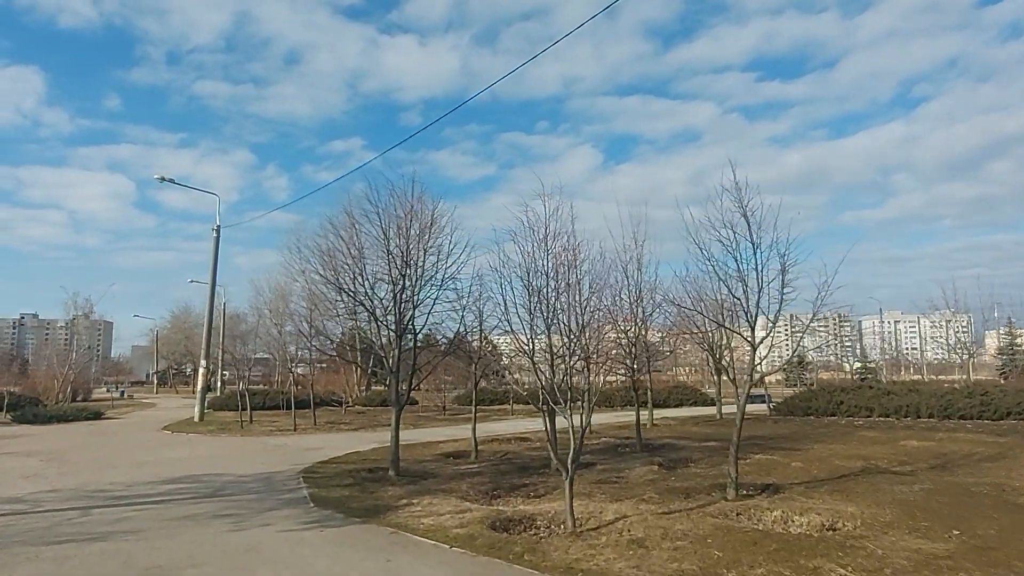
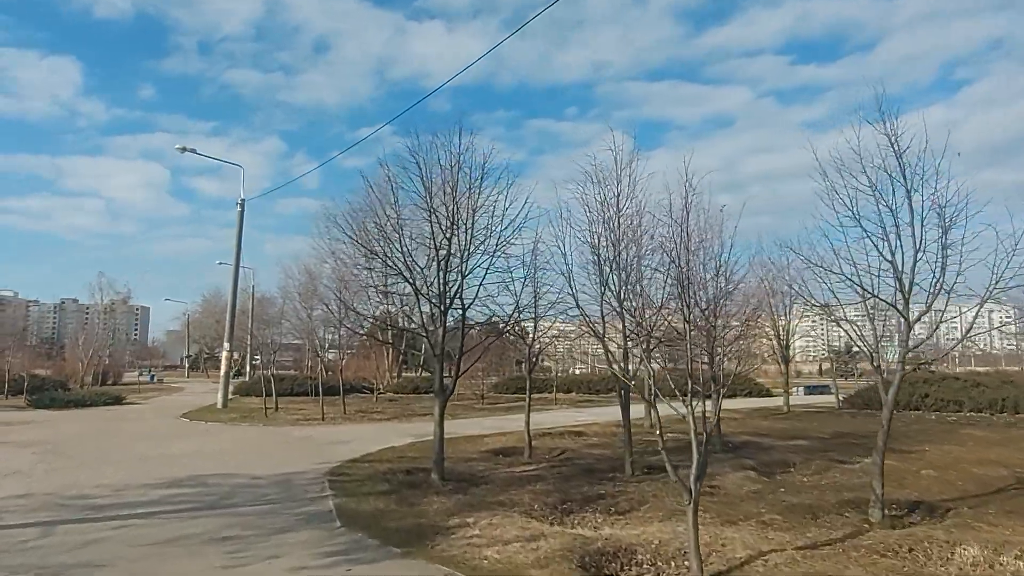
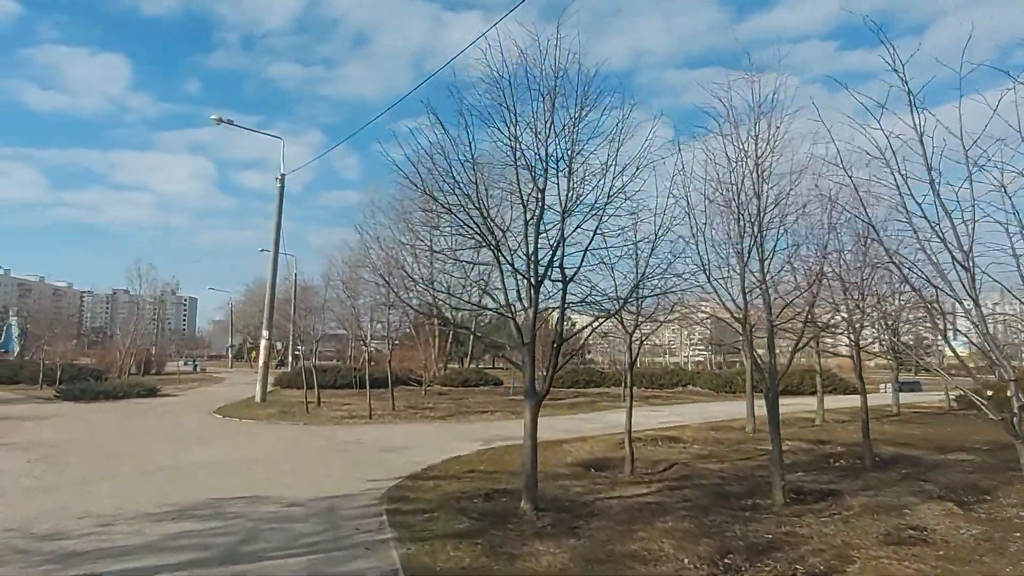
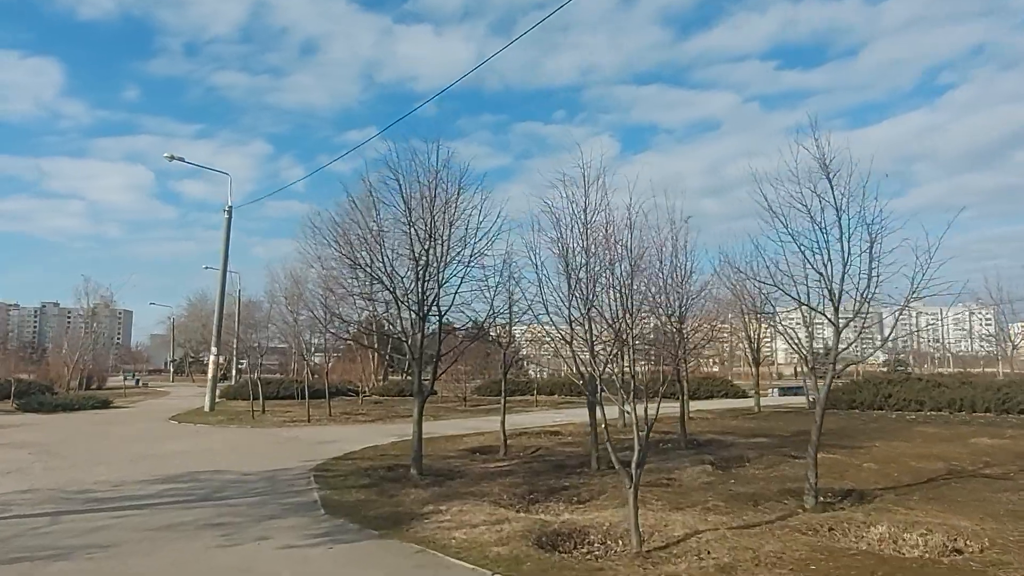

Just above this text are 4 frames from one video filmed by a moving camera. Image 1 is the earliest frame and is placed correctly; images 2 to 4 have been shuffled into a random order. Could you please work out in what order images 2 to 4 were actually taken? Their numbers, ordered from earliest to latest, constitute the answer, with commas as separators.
4, 2, 3
